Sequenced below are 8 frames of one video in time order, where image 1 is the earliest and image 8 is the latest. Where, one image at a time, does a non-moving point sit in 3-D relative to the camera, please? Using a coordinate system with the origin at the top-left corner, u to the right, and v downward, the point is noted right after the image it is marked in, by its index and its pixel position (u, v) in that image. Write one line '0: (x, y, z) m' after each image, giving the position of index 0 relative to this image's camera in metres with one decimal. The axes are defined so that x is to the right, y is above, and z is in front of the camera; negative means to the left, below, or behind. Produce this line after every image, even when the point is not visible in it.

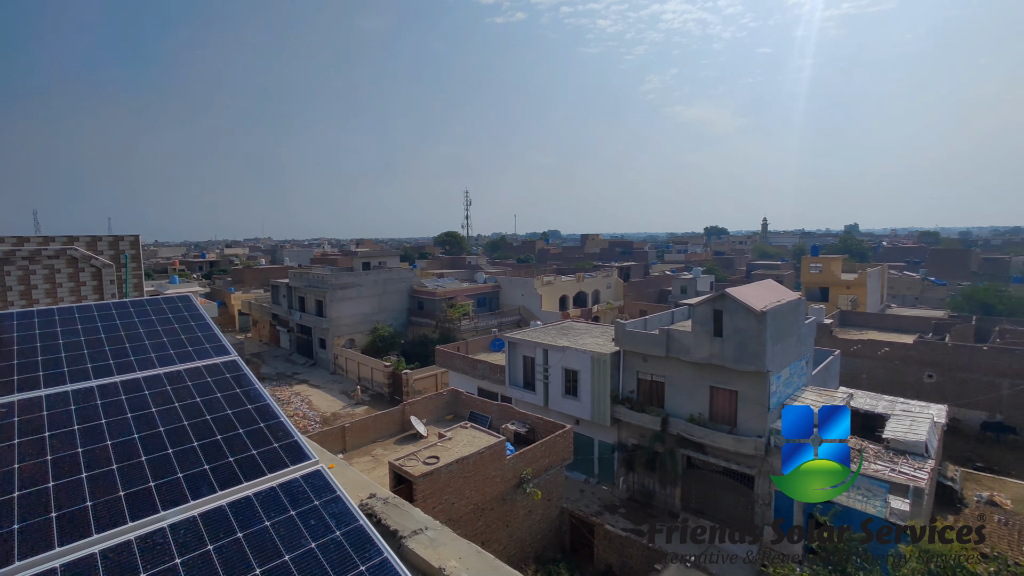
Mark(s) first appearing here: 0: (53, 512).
0: (-7.5, -3.5, +8.1) m
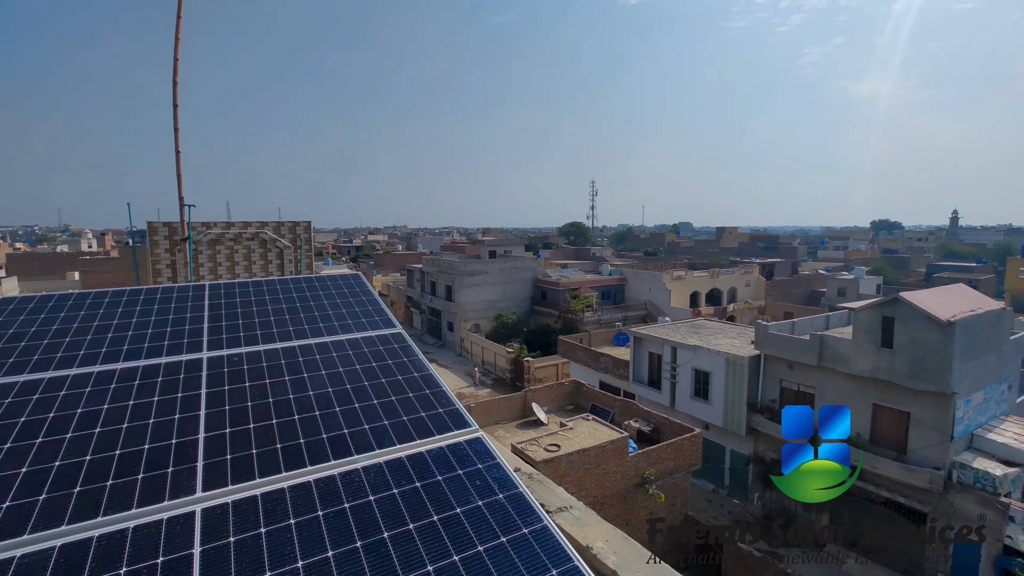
0: (-4.5, -3.0, +9.3) m
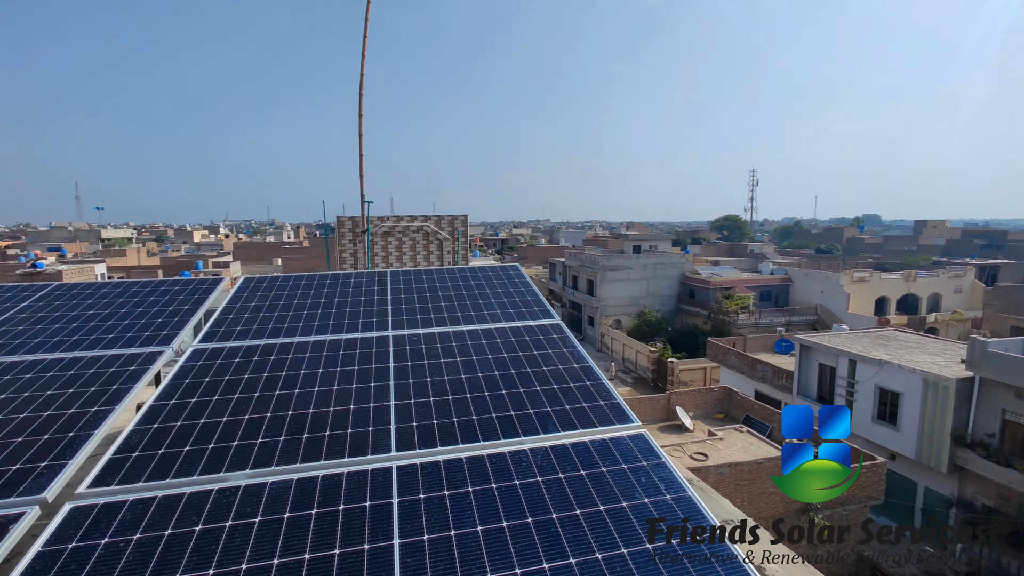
0: (-1.2, -2.8, +10.3) m
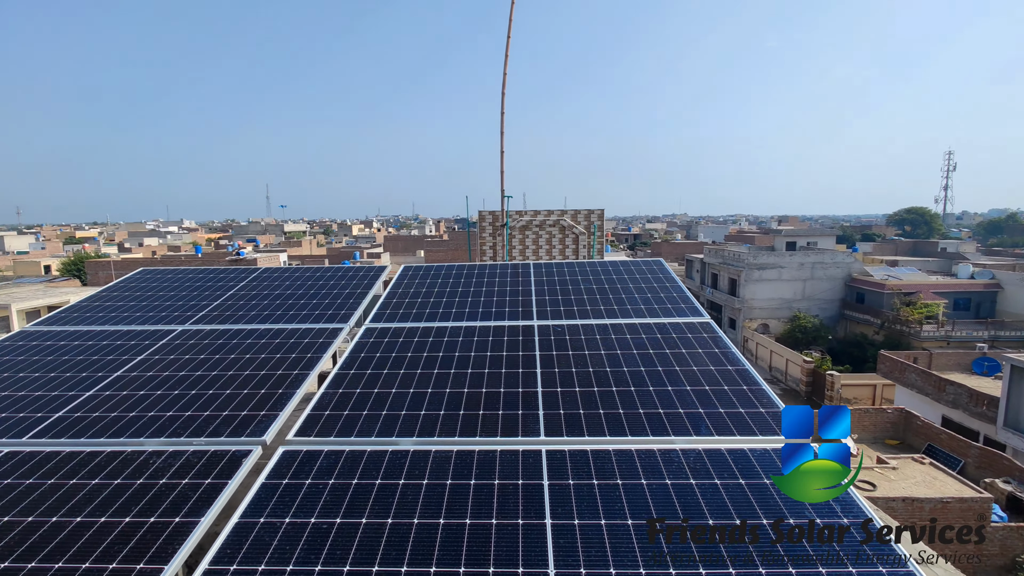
0: (+1.9, -2.6, +10.3) m
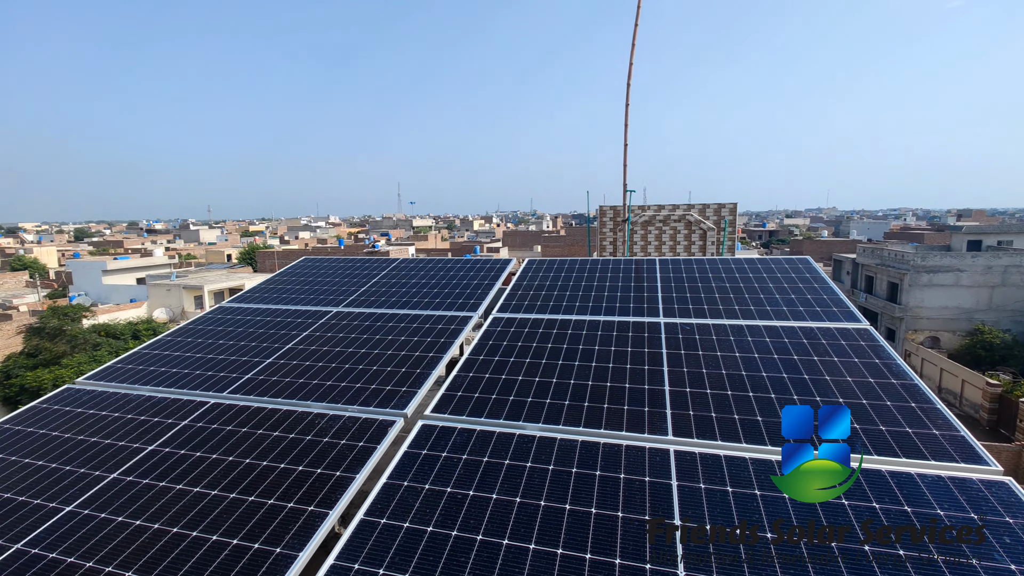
0: (+4.5, -2.6, +9.8) m
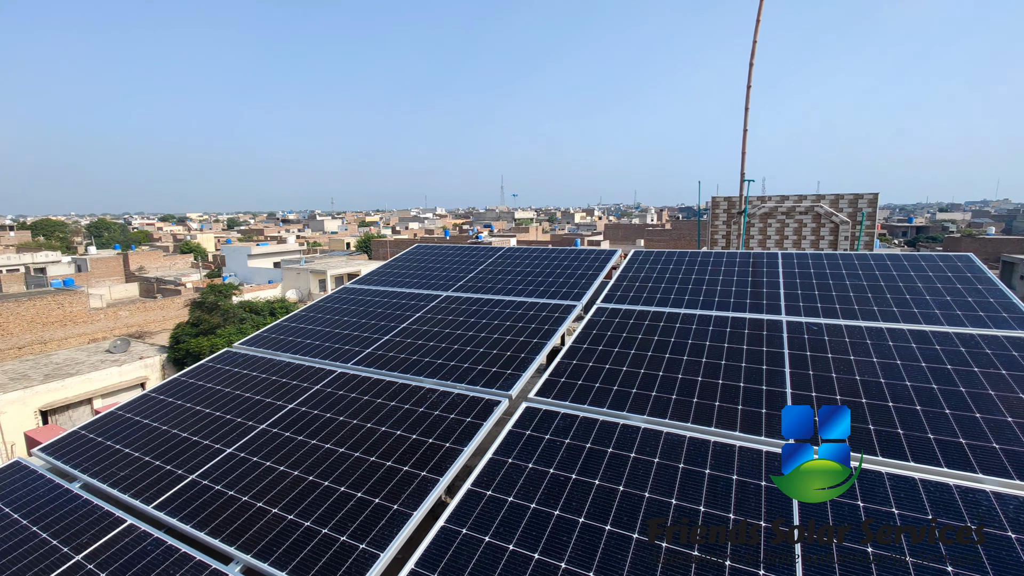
0: (+6.5, -2.5, +8.8) m
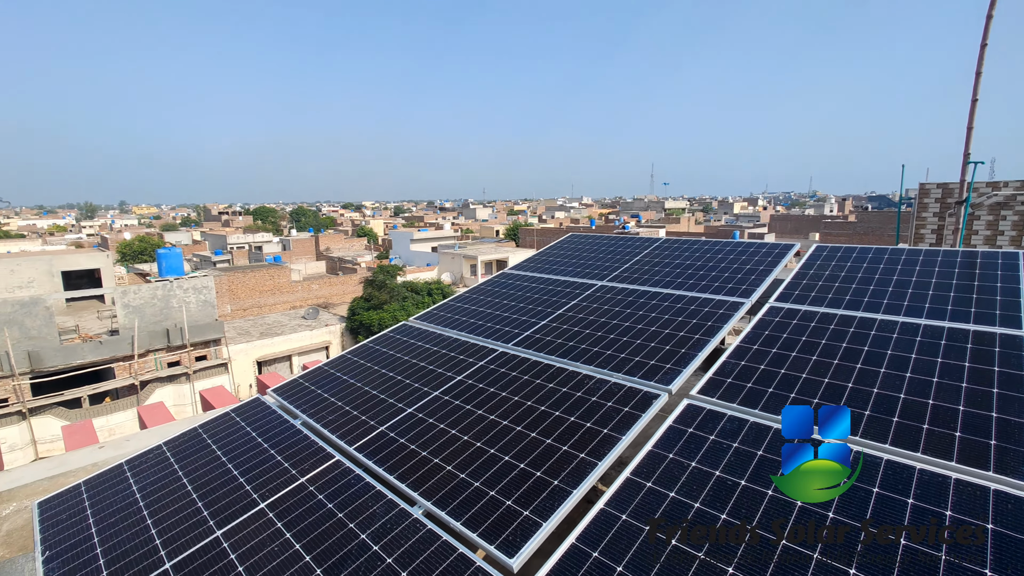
0: (+9.2, -2.7, +6.7) m
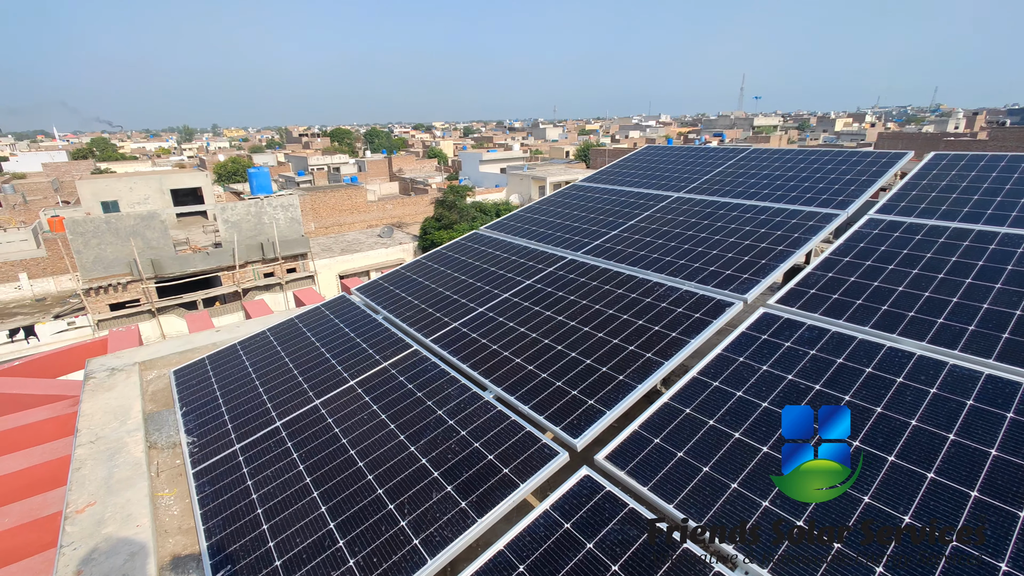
0: (+10.1, -1.4, +5.8) m
